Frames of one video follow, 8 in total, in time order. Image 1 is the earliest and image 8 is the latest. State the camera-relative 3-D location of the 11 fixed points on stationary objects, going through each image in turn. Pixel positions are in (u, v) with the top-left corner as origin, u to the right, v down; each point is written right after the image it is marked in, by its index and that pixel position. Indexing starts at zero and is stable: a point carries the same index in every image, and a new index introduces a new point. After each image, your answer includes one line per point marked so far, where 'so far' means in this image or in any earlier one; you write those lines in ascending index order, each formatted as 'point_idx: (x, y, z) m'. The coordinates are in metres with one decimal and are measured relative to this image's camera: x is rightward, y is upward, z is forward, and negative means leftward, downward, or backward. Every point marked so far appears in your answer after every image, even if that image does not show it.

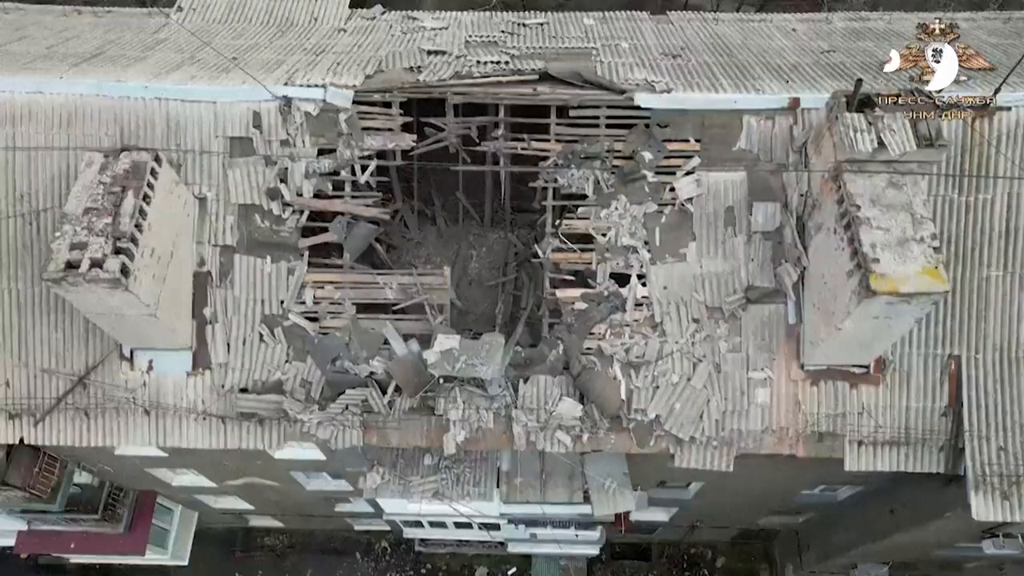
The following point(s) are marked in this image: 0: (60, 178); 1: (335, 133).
0: (-4.2, +1.0, +7.5) m
1: (-1.6, +1.4, +7.5) m
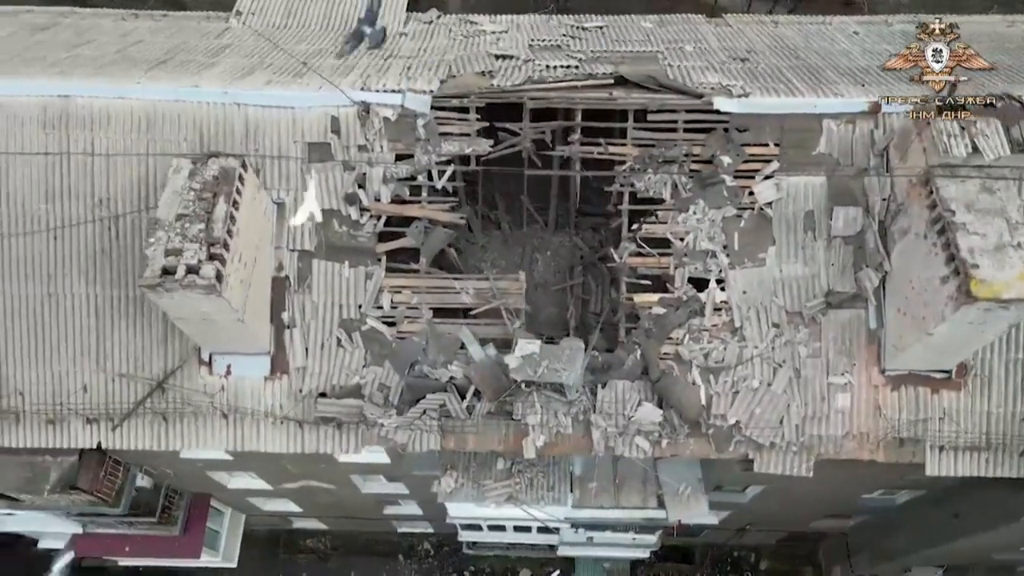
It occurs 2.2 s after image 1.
0: (-3.4, +1.0, +7.5) m
1: (-0.9, +1.4, +7.5) m
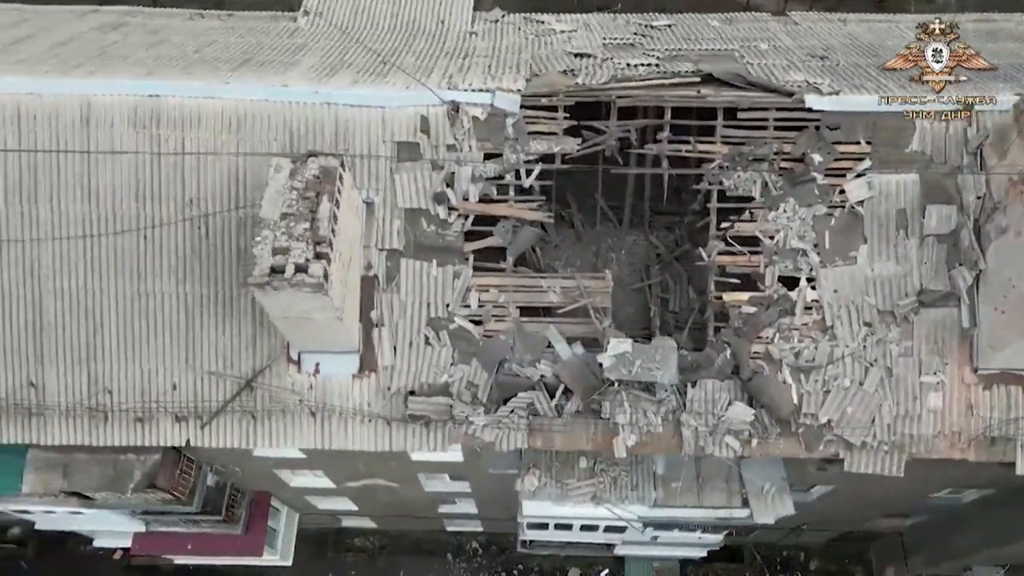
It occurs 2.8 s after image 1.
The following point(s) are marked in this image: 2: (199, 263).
0: (-2.6, +1.0, +7.6) m
1: (-0.1, +1.4, +7.5) m
2: (-2.9, +0.2, +7.6) m
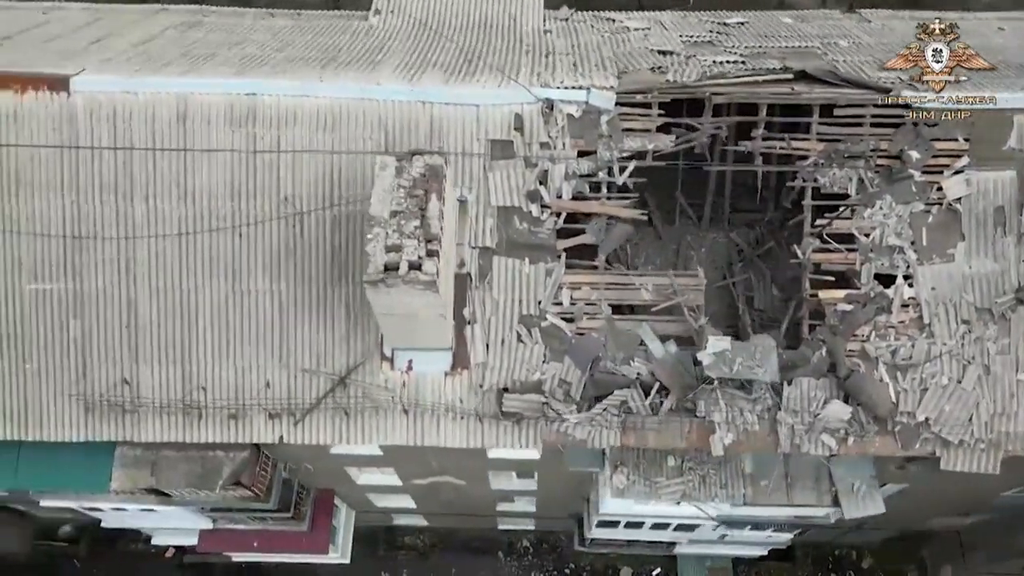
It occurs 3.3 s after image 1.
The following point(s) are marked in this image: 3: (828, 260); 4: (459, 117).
0: (-1.7, +1.0, +7.6) m
1: (+0.8, +1.4, +7.5) m
2: (-2.1, +0.3, +7.6) m
3: (+2.9, +0.3, +7.5) m
4: (-0.5, +1.6, +7.5) m
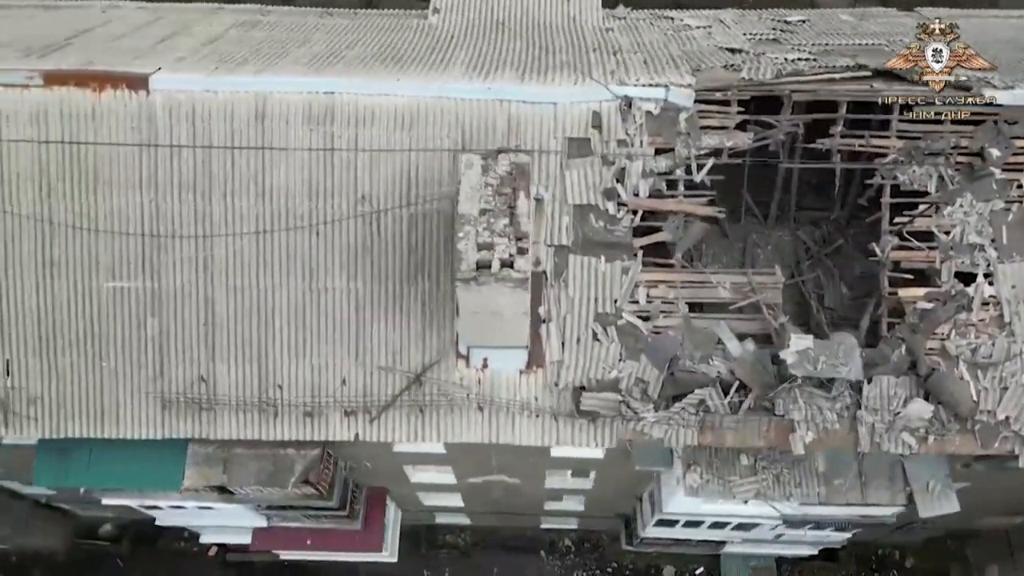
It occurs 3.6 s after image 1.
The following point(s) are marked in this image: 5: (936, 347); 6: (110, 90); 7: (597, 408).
0: (-1.0, +1.0, +7.6) m
1: (+1.5, +1.4, +7.5) m
2: (-1.3, +0.3, +7.6) m
3: (+3.6, +0.3, +7.5) m
4: (+0.2, +1.6, +7.5) m
5: (+3.9, -0.5, +7.4) m
6: (-3.7, +1.8, +7.5) m
7: (+0.8, -1.1, +7.5) m
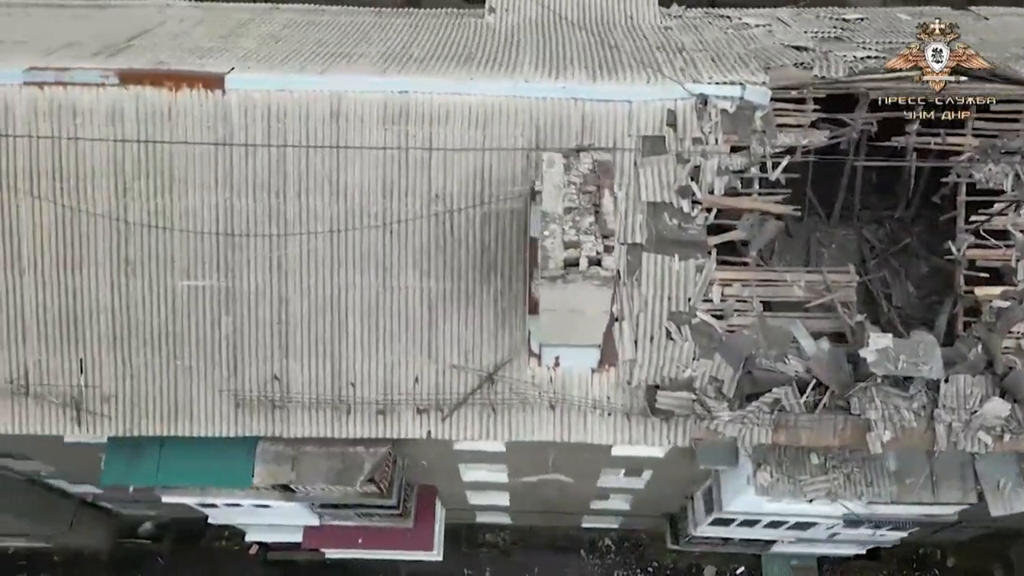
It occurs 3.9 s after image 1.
0: (-0.3, +1.0, +7.6) m
1: (+2.2, +1.5, +7.5) m
2: (-0.7, +0.3, +7.7) m
3: (+4.3, +0.3, +7.4) m
4: (+0.9, +1.6, +7.5) m
5: (+4.6, -0.5, +7.3) m
6: (-3.0, +1.9, +7.6) m
7: (+1.5, -1.1, +7.5) m
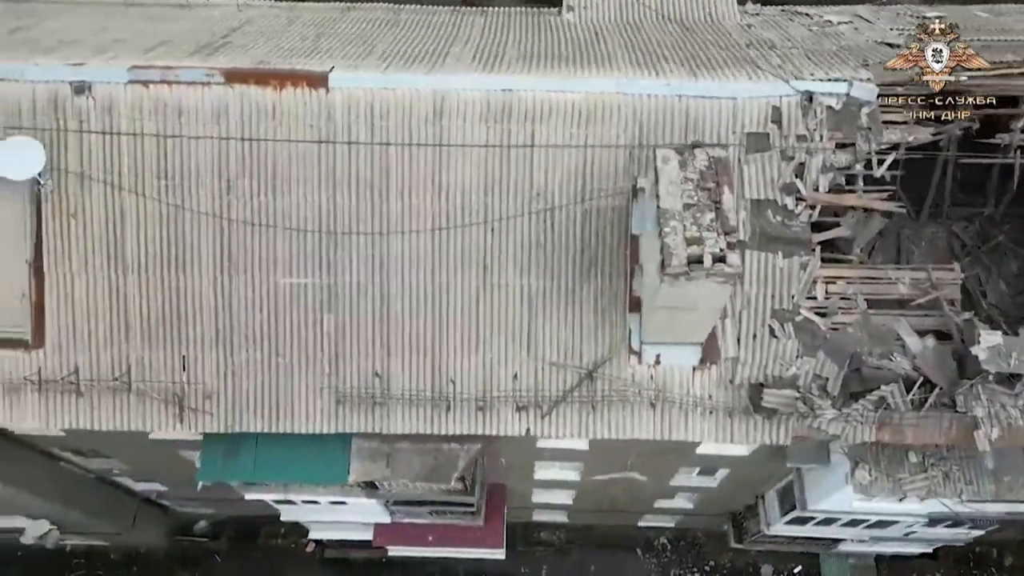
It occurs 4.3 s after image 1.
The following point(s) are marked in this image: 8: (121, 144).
0: (+0.6, +1.1, +7.6) m
1: (+3.1, +1.5, +7.5) m
2: (+0.3, +0.3, +7.7) m
3: (+5.3, +0.3, +7.4) m
4: (+1.9, +1.6, +7.5) m
5: (+5.5, -0.5, +7.3) m
6: (-2.1, +1.9, +7.6) m
7: (+2.5, -1.1, +7.5) m
8: (-3.7, +1.4, +7.6) m
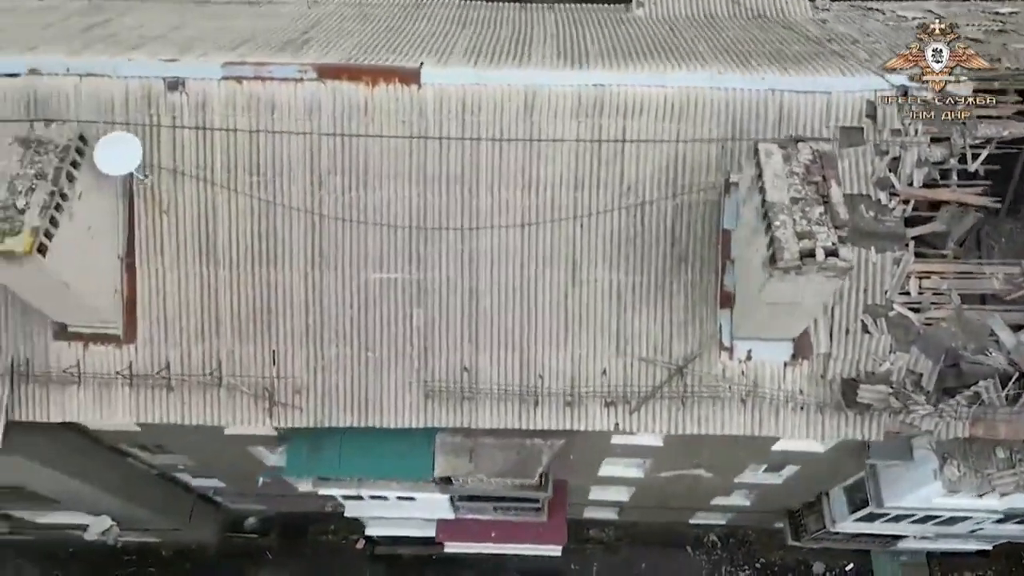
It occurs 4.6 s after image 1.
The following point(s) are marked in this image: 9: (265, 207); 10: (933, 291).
0: (+1.5, +1.1, +7.6) m
1: (+4.0, +1.5, +7.4) m
2: (+1.2, +0.4, +7.7) m
3: (+6.2, +0.4, +7.4) m
4: (+2.7, +1.7, +7.5) m
5: (+6.4, -0.5, +7.3) m
6: (-1.2, +1.9, +7.6) m
7: (+3.3, -1.0, +7.5) m
8: (-2.8, +1.4, +7.6) m
9: (-2.3, +0.8, +7.7) m
10: (+3.9, 0.0, +7.6) m
